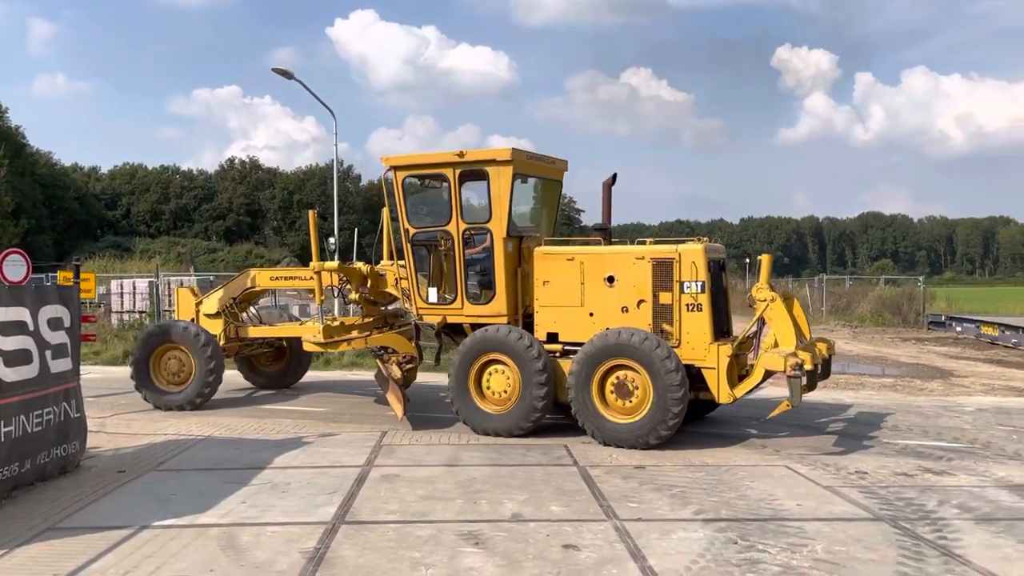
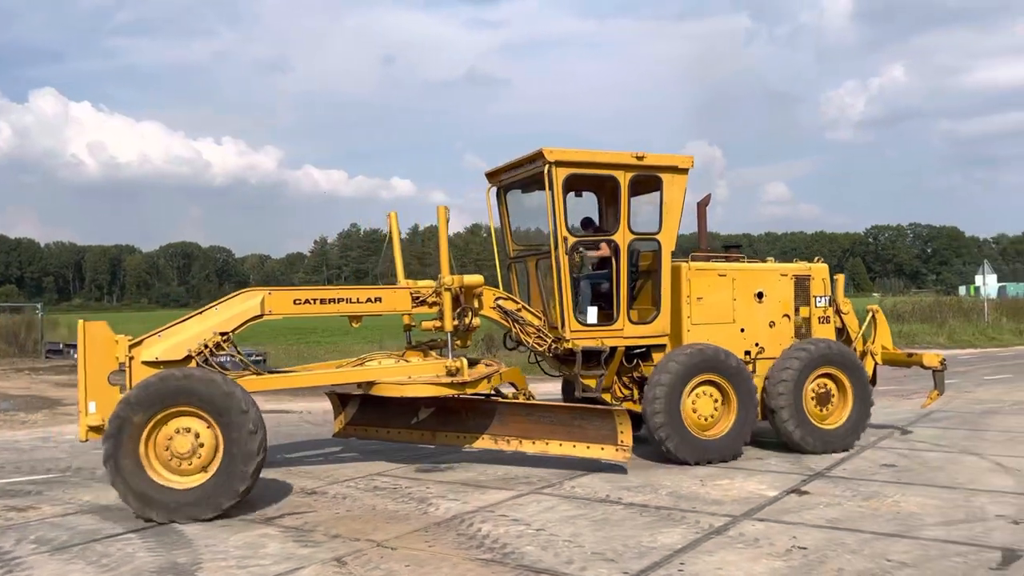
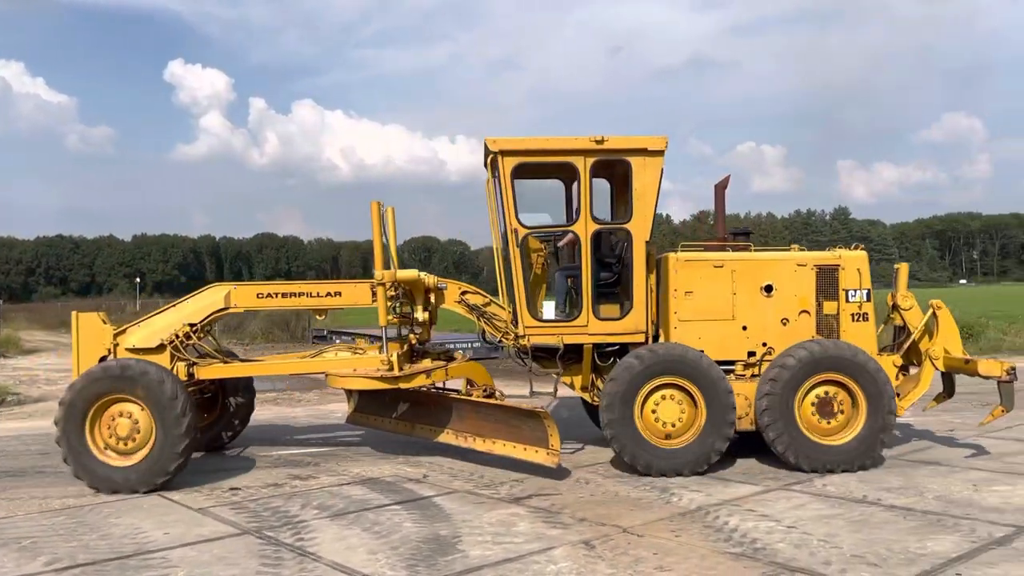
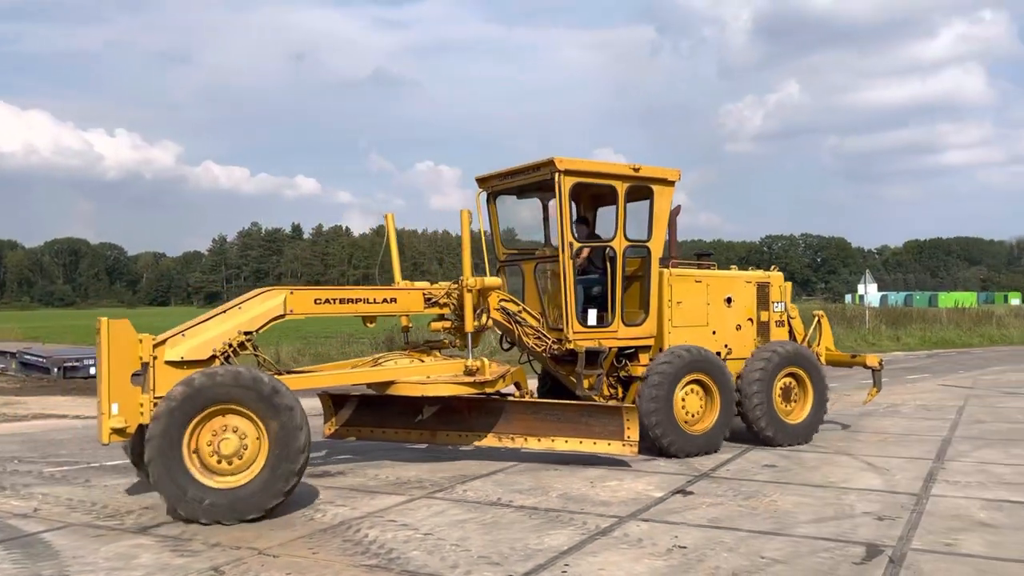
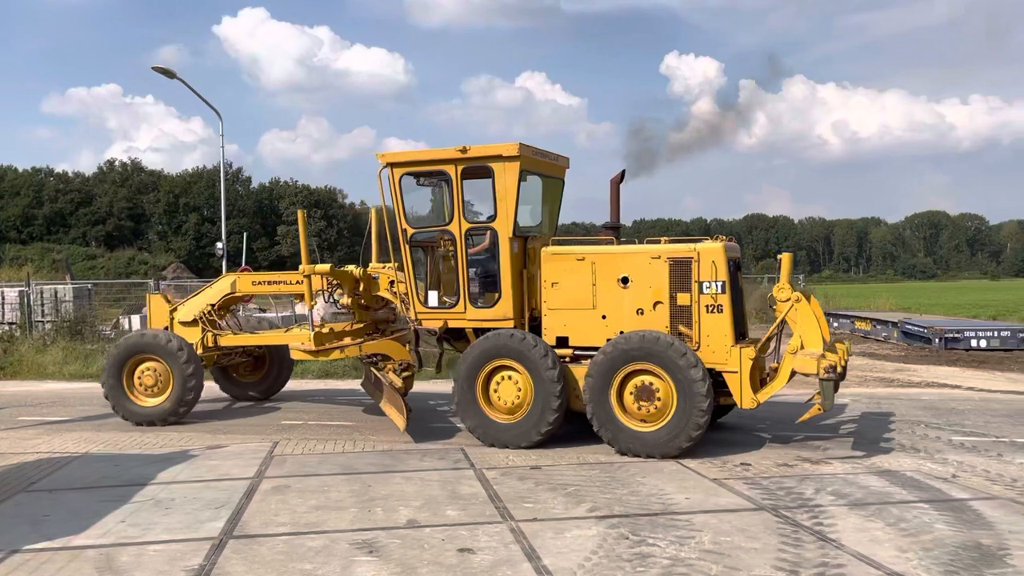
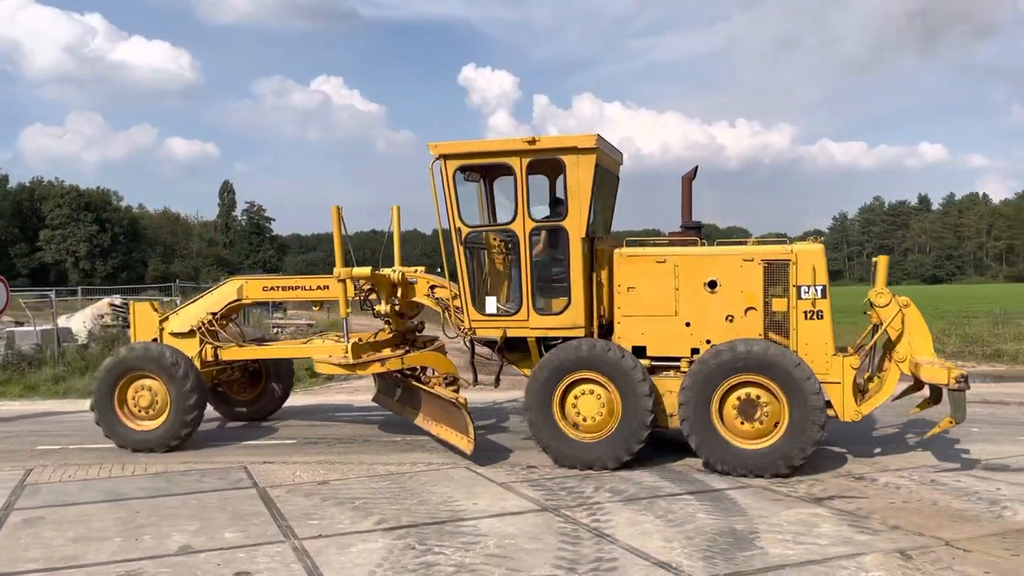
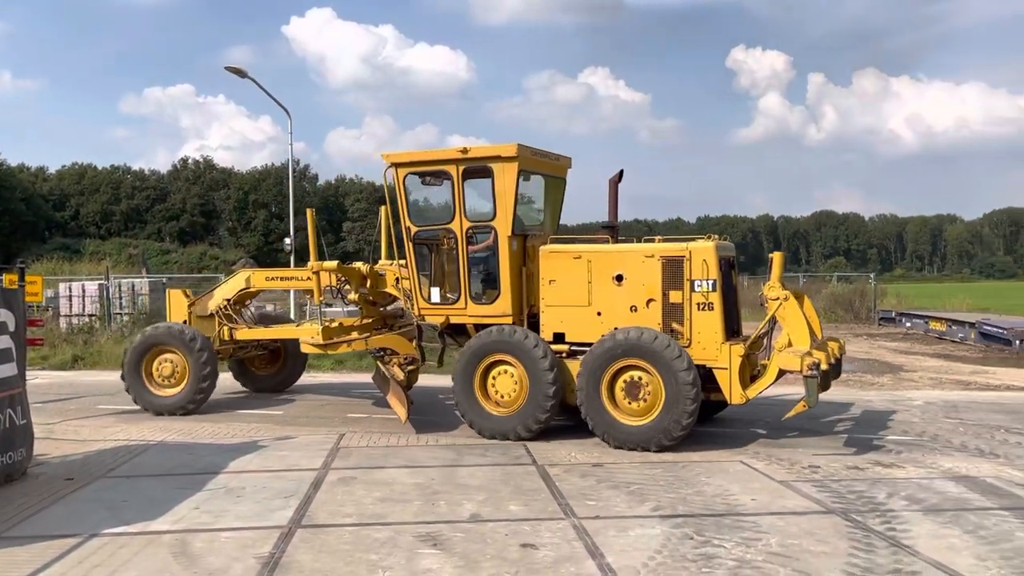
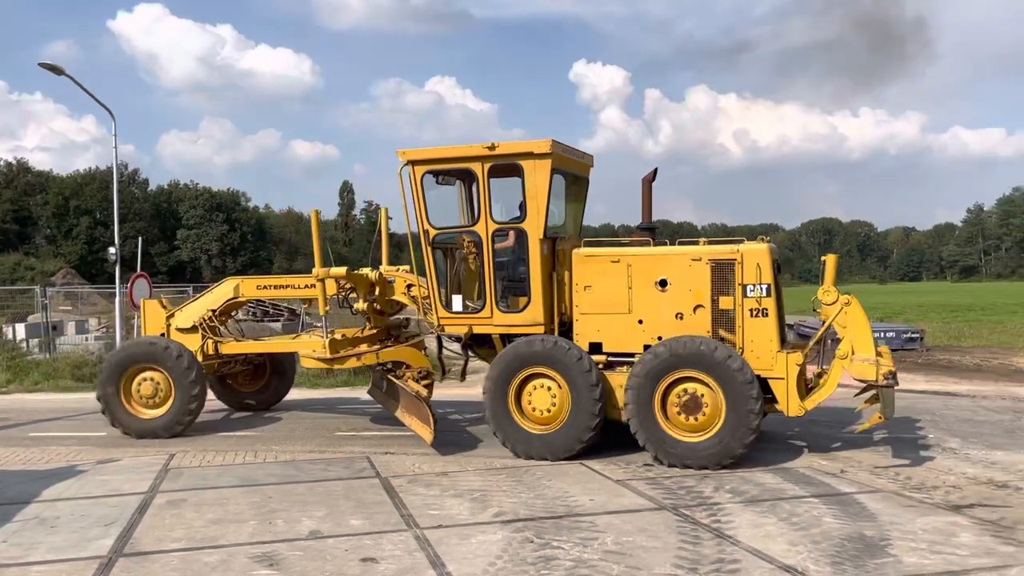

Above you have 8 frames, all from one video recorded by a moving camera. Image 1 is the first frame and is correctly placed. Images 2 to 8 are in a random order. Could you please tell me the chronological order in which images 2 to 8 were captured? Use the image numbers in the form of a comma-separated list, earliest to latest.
7, 5, 8, 6, 3, 2, 4
